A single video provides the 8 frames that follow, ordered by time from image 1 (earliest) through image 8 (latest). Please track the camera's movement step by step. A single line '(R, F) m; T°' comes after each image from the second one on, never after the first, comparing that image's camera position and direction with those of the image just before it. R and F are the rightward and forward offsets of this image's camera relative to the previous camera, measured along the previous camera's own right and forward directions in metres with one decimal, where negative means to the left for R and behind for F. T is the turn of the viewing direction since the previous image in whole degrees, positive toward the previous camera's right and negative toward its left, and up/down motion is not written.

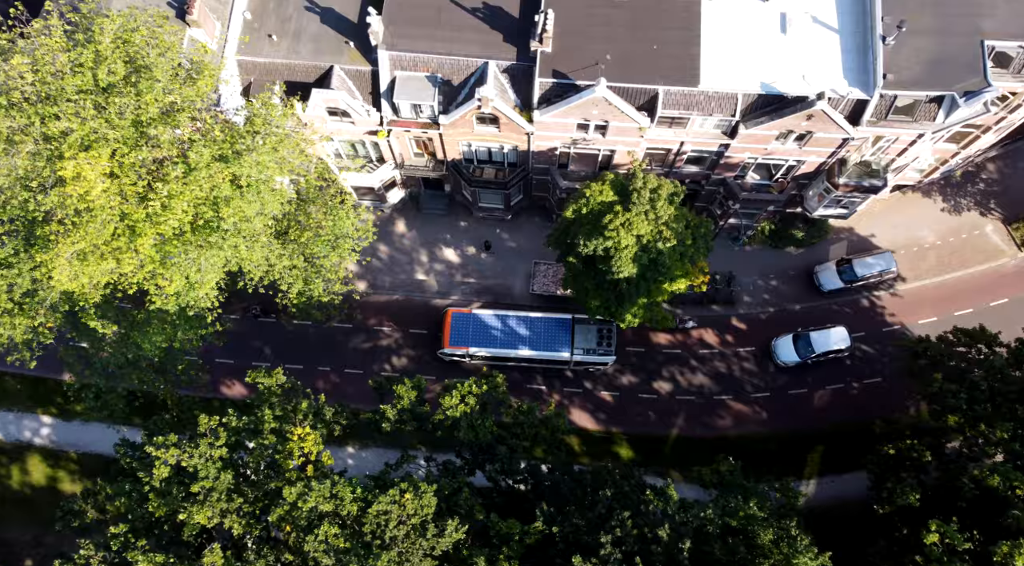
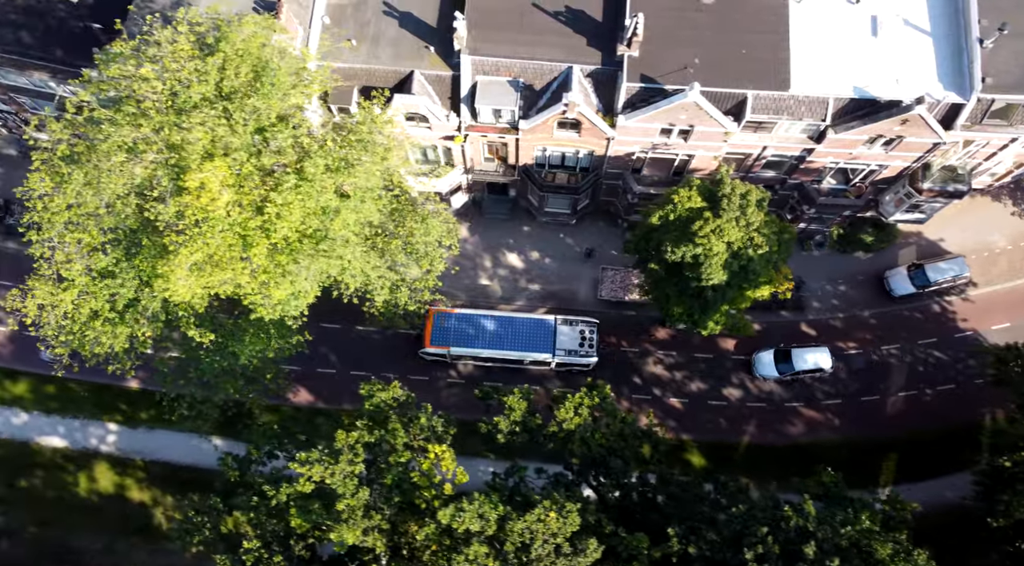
(-5.9, +0.6) m; 0°
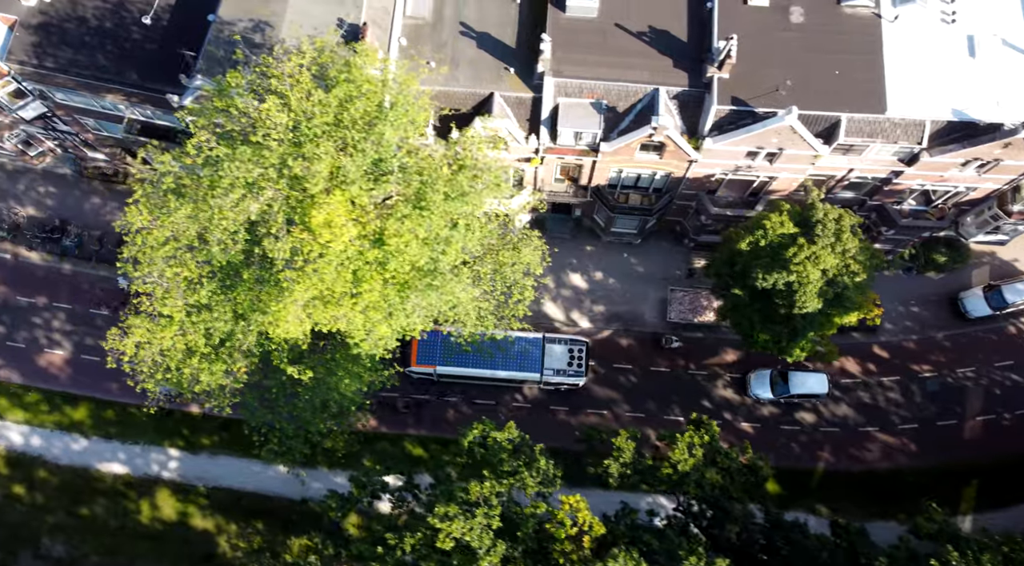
(-5.8, +1.2) m; 0°
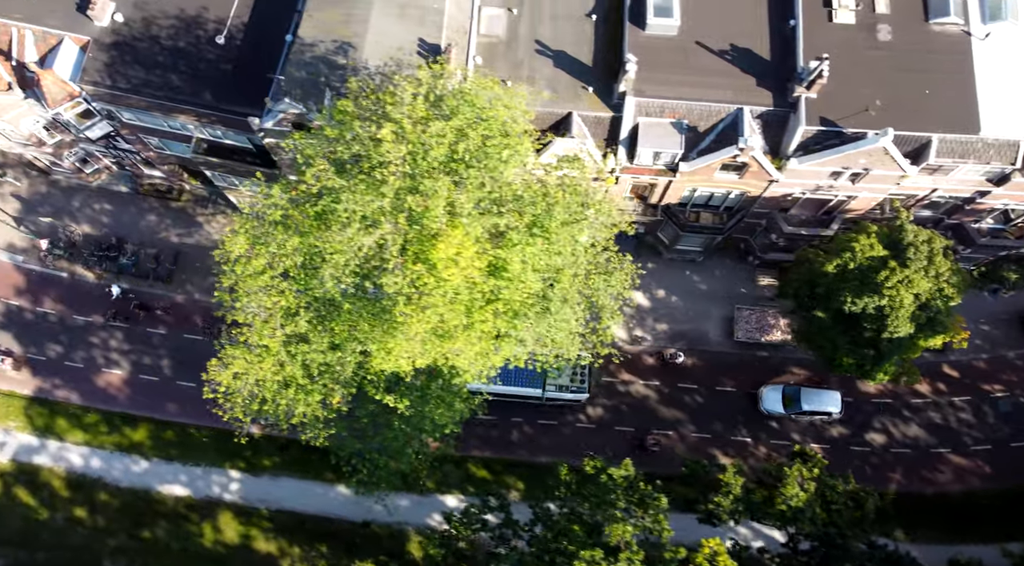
(-5.4, +0.8) m; 0°
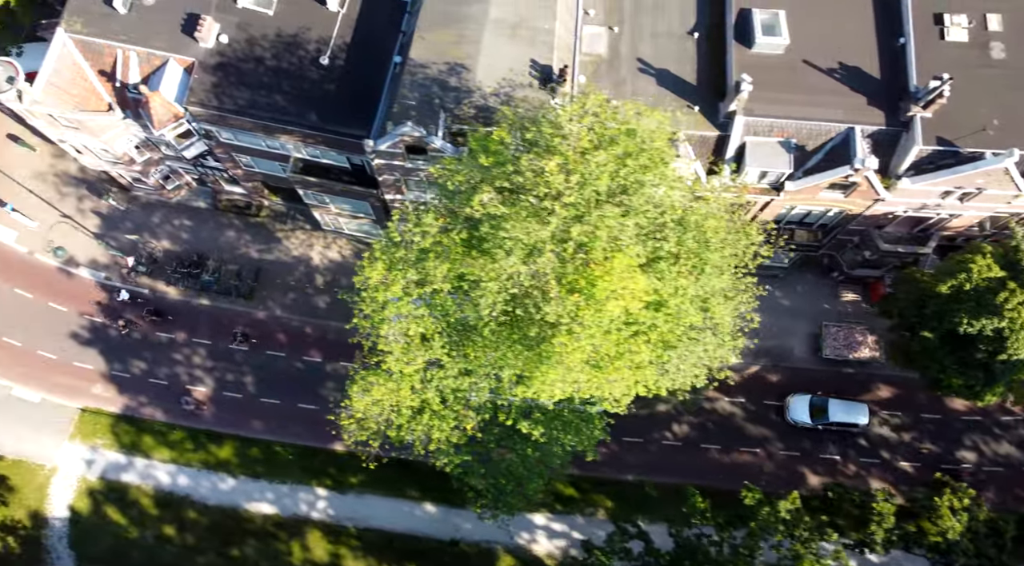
(-7.1, +0.2) m; -1°
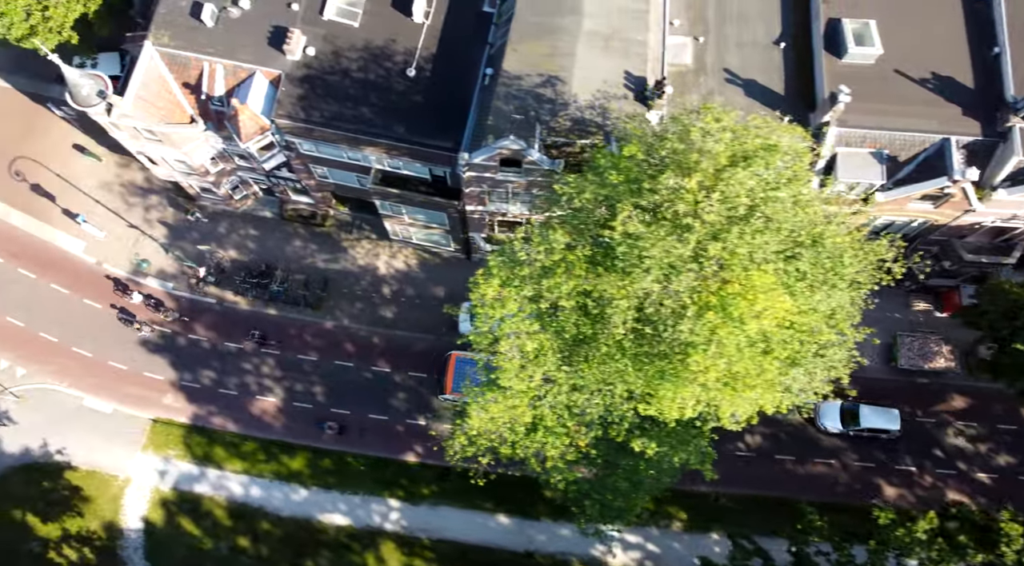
(-5.9, +0.2) m; 0°
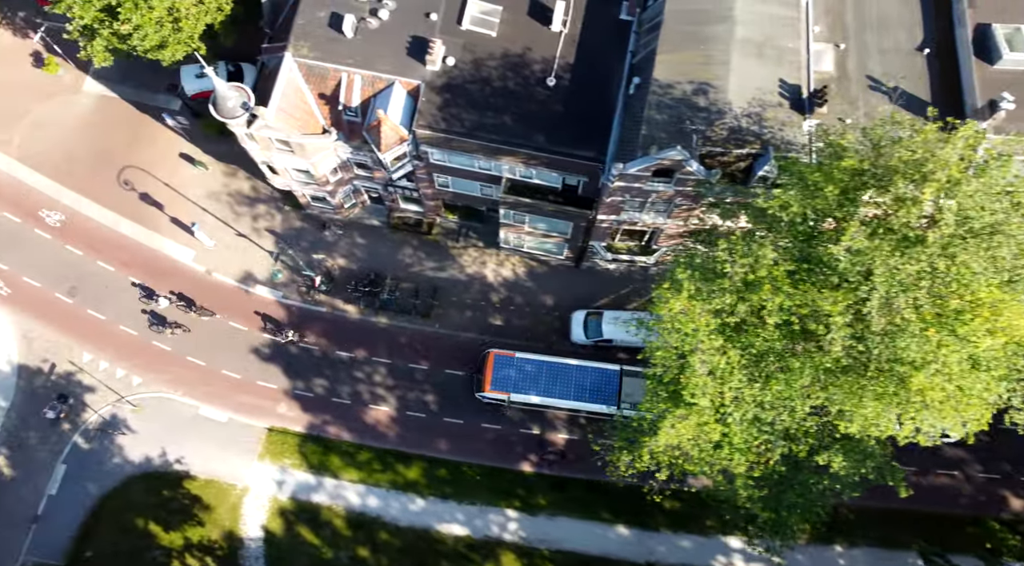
(-9.2, +0.3) m; -1°
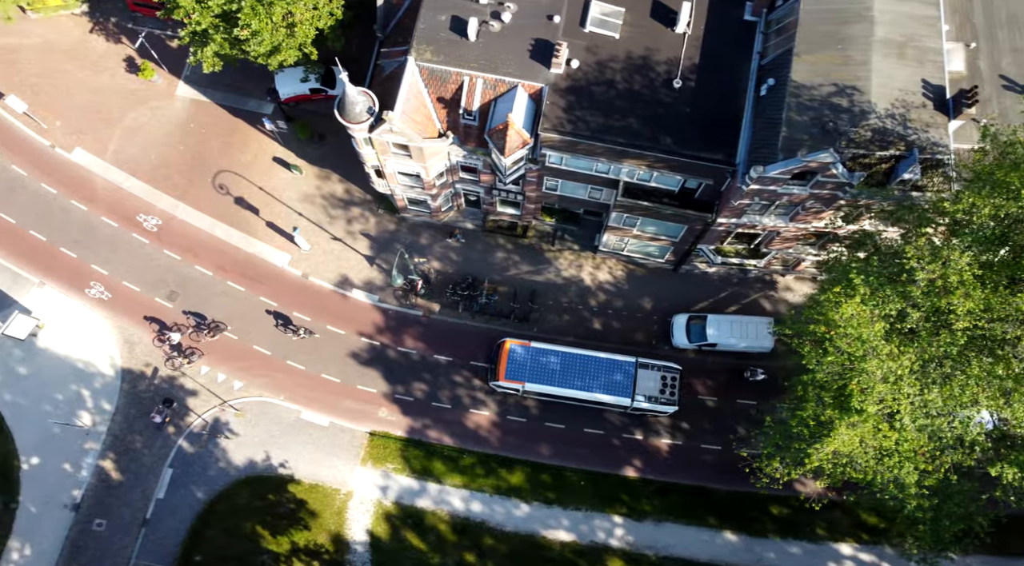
(-8.0, +0.4) m; -1°
